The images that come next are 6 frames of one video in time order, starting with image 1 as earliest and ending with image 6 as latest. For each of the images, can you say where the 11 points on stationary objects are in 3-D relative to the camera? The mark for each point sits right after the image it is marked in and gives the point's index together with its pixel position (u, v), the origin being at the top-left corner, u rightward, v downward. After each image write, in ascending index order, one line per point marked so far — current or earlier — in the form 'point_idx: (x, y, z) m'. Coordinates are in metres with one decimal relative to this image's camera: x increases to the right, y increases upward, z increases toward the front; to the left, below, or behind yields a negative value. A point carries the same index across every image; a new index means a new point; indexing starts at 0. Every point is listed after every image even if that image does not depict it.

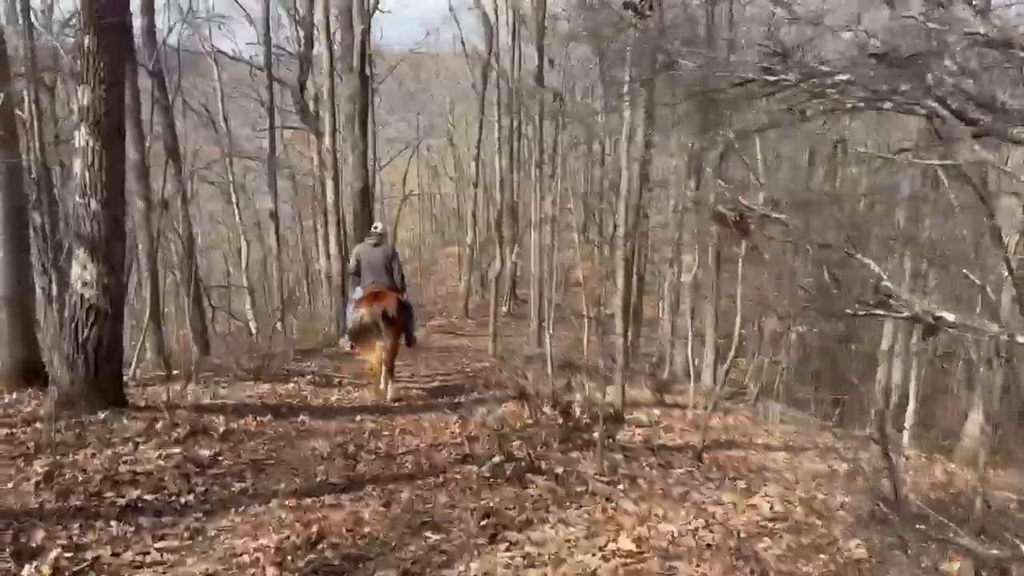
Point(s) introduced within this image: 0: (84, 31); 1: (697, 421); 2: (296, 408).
0: (-2.6, +1.6, +5.3) m
1: (+1.7, -1.2, +7.8) m
2: (-1.7, -0.9, +6.7) m
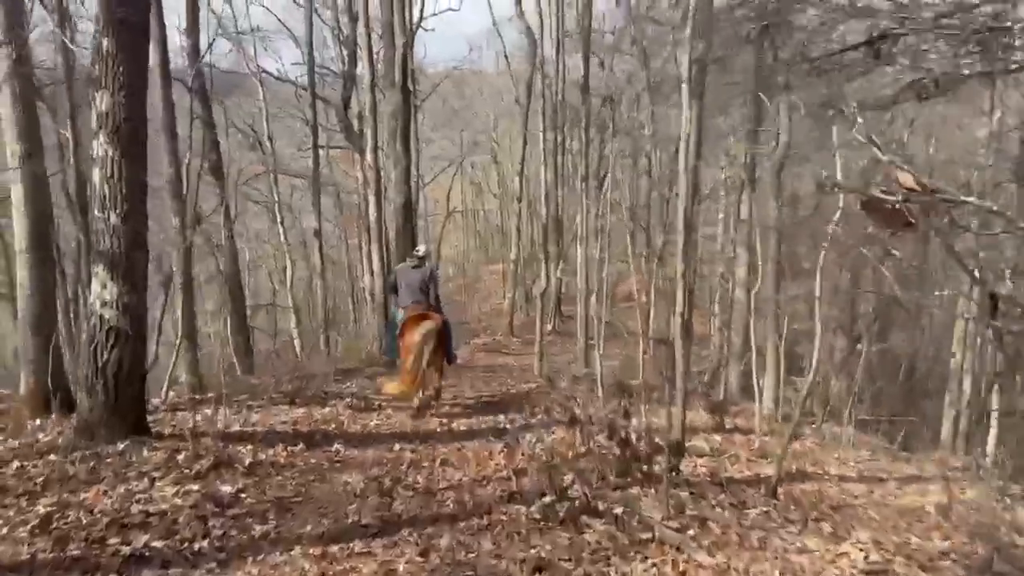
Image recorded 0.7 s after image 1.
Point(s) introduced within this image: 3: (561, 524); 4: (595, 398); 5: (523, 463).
0: (-2.3, +1.4, +4.9) m
1: (+2.1, -1.3, +7.2) m
2: (-1.3, -1.1, +6.2) m
3: (+0.2, -1.1, +4.1) m
4: (+0.9, -1.2, +9.2) m
5: (+0.1, -1.1, +5.3) m
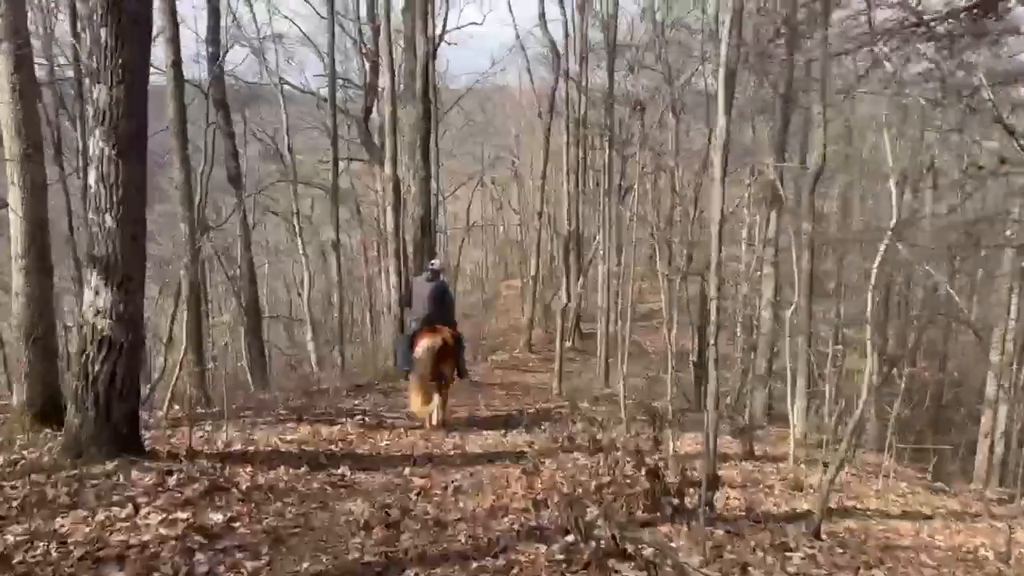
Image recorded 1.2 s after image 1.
0: (-2.2, +1.4, +4.6) m
1: (+2.2, -1.5, +6.7) m
2: (-1.2, -1.1, +5.8) m
3: (+0.3, -1.2, +3.7) m
4: (+1.1, -1.4, +8.8) m
5: (+0.2, -1.2, +4.9) m
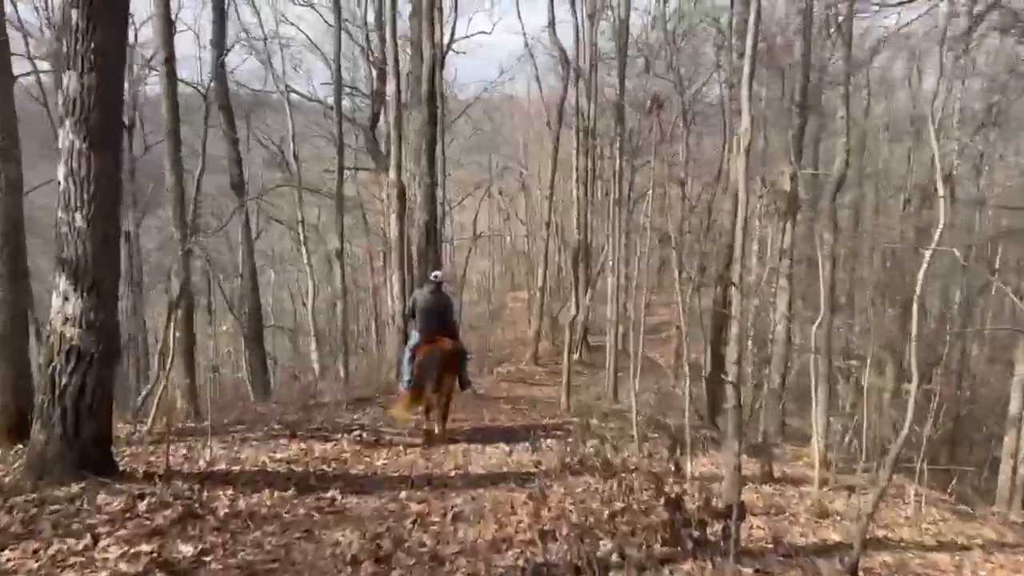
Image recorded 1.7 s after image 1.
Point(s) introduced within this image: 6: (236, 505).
0: (-2.1, +1.4, +4.2) m
1: (+2.2, -1.6, +6.3) m
2: (-1.1, -1.2, +5.4) m
3: (+0.3, -1.2, +3.3) m
4: (+1.1, -1.5, +8.4) m
5: (+0.2, -1.2, +4.5) m
6: (-1.4, -1.1, +4.3) m
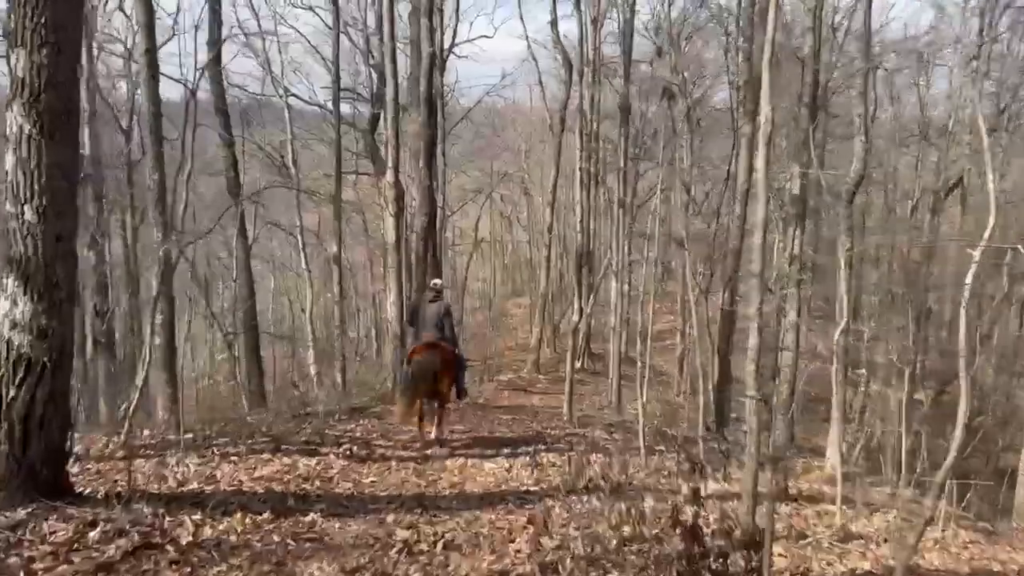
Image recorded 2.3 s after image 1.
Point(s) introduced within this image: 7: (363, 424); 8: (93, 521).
0: (-2.1, +1.4, +3.8) m
1: (+2.2, -1.6, +5.8) m
2: (-1.1, -1.2, +5.0) m
3: (+0.3, -1.2, +2.8) m
4: (+1.1, -1.5, +7.9) m
5: (+0.2, -1.2, +4.1) m
6: (-1.4, -1.1, +3.9) m
7: (-1.6, -1.5, +9.7) m
8: (-1.8, -1.0, +3.8) m
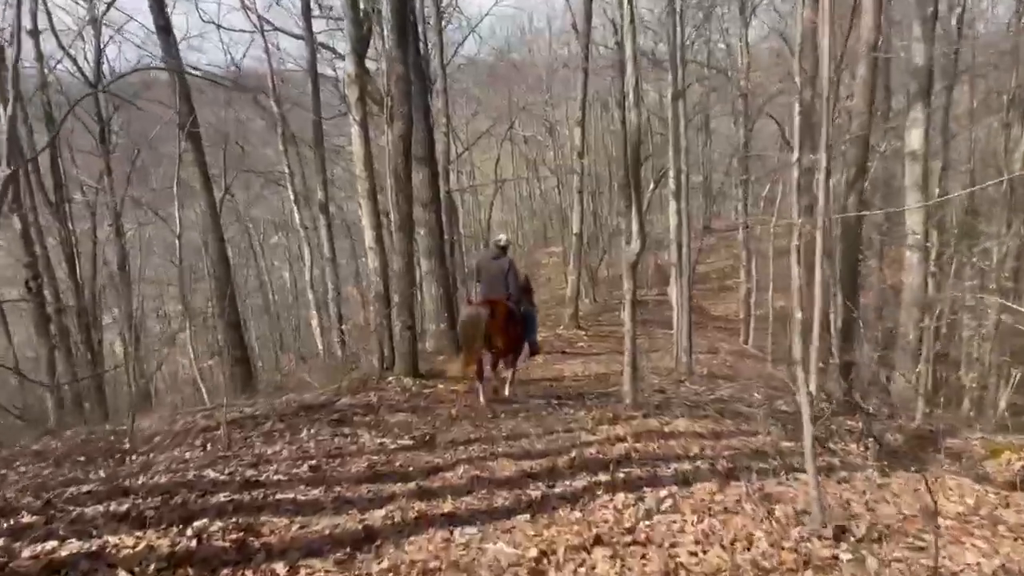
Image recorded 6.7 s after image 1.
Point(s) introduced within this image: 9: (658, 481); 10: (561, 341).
0: (-2.3, +1.5, -0.1) m
1: (+2.3, -1.1, +1.9) m
2: (-1.1, -0.9, +1.2) m
3: (+0.3, -1.0, -1.0) m
4: (+1.3, -0.9, +4.0) m
5: (+0.2, -0.9, +0.2) m
6: (-1.4, -0.9, +0.1) m
7: (-1.4, -1.0, +5.9) m
8: (-1.8, -0.9, 0.0) m
9: (+0.7, -1.0, +4.3) m
10: (+0.8, -0.9, +14.8) m
